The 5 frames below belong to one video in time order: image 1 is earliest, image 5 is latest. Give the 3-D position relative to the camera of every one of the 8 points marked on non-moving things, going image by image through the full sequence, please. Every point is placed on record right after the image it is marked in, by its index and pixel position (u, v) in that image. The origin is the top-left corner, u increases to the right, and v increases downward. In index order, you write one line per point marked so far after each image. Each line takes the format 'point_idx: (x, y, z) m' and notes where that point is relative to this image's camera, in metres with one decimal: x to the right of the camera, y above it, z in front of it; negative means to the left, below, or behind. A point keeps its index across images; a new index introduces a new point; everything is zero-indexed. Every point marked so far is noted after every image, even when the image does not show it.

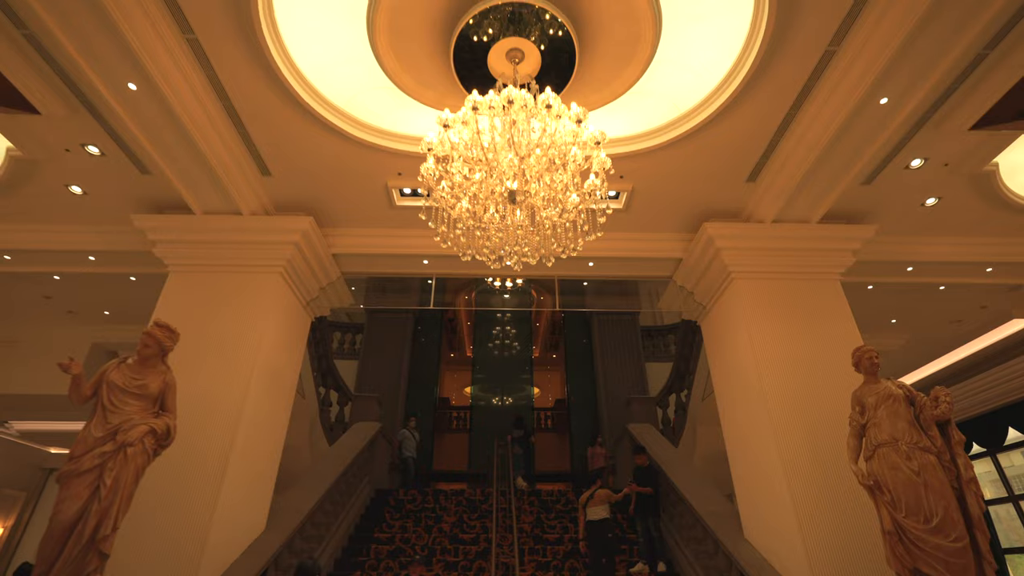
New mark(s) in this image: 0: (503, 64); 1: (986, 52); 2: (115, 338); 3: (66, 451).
0: (-0.1, +1.7, +3.9) m
1: (+3.7, +1.9, +3.9) m
2: (-6.4, -0.8, +8.2) m
3: (-10.1, -3.6, +11.5) m
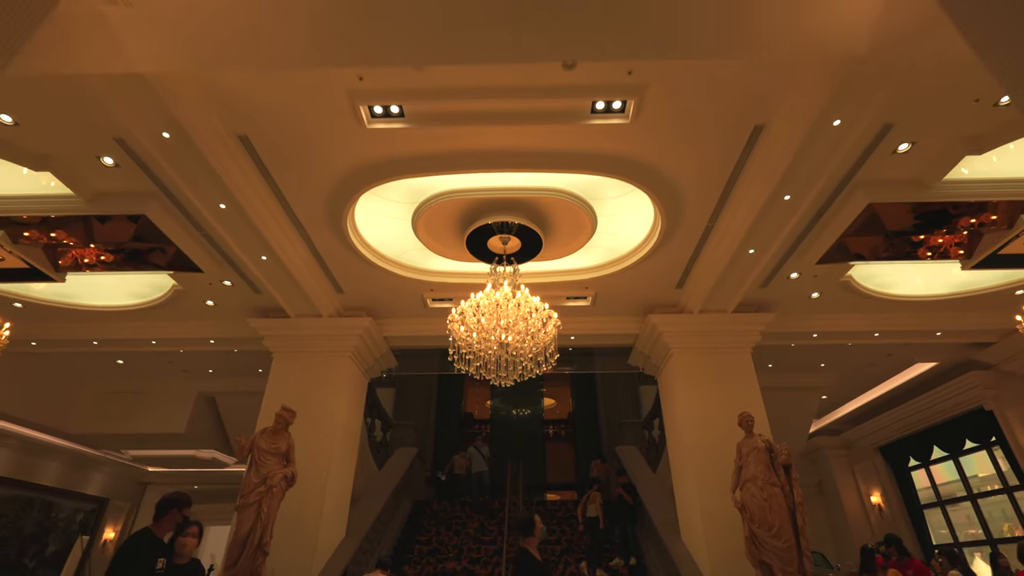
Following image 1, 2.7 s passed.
0: (-0.2, +0.5, +6.2) m
1: (+3.6, +0.8, +6.1) m
2: (-6.3, -2.1, +10.8) m
3: (-9.8, -5.0, +14.3) m
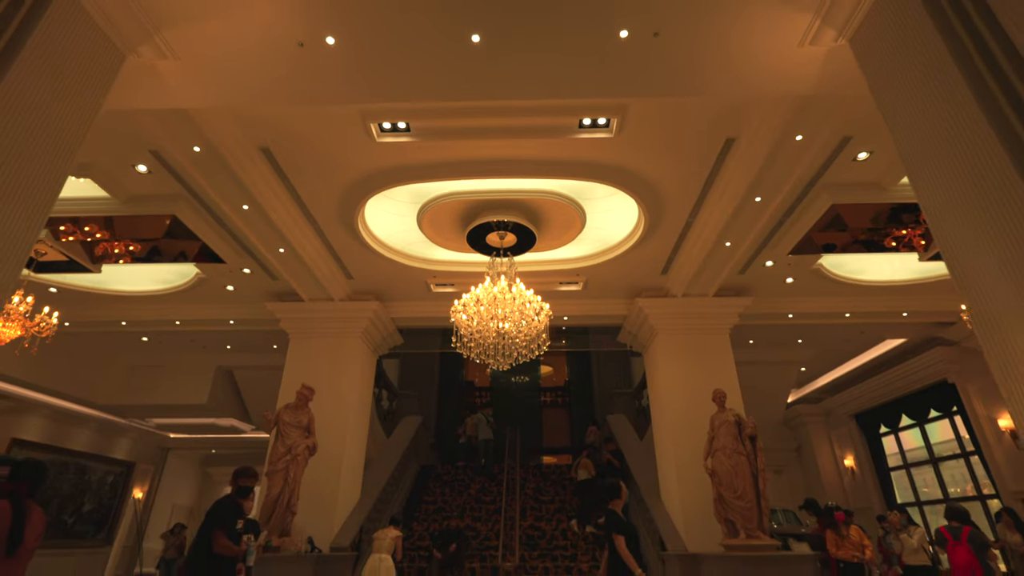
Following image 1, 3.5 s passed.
0: (-0.2, +0.7, +6.8) m
1: (+3.5, +0.9, +6.7) m
2: (-6.3, -1.7, +11.5) m
3: (-9.8, -4.4, +15.2) m
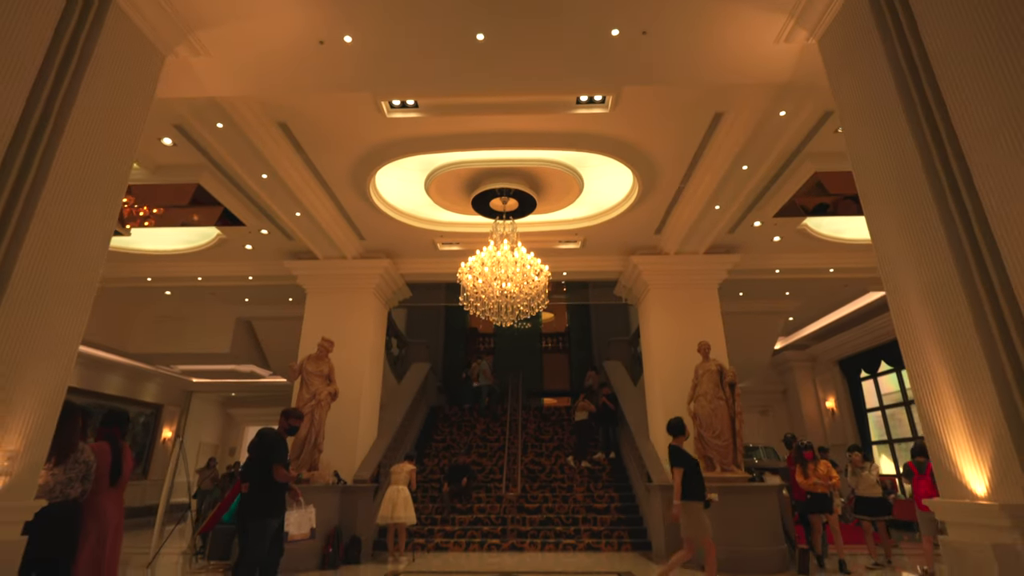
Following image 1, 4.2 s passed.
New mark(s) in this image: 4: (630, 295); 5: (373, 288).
0: (-0.2, +1.2, +7.3) m
1: (+3.6, +1.4, +7.1) m
2: (-6.3, -0.6, +12.3) m
3: (-9.7, -2.9, +16.2) m
4: (+2.4, -0.1, +10.2) m
5: (-2.6, 0.0, +9.5) m
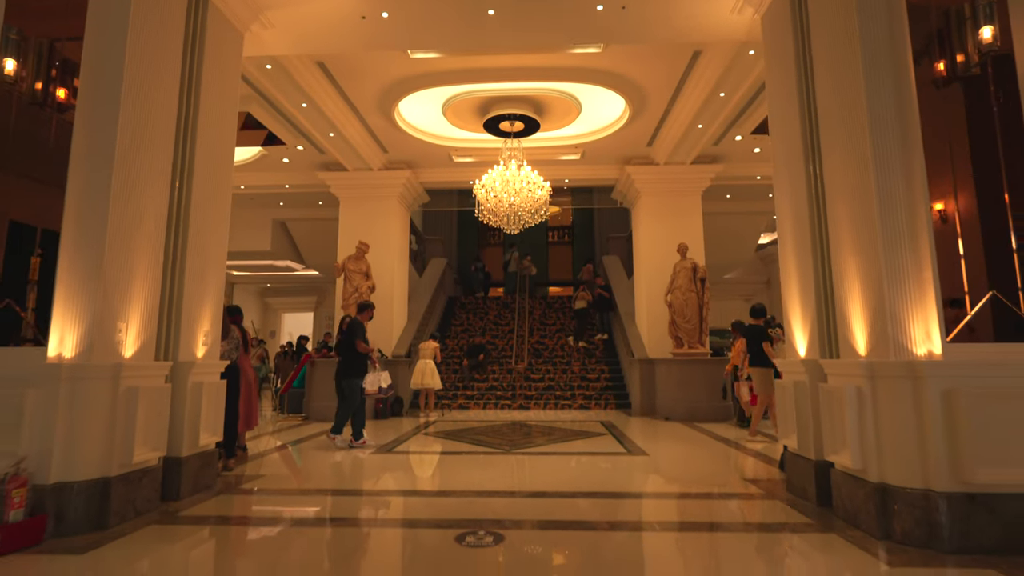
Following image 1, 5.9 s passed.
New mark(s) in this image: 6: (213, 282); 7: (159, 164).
0: (-0.1, +2.7, +8.3) m
1: (+3.7, +2.8, +8.0) m
2: (-6.1, +1.9, +13.7) m
3: (-9.5, +0.6, +18.1) m
4: (+2.5, +2.0, +11.4) m
5: (-2.4, +2.0, +10.8) m
6: (-2.7, +0.1, +4.5) m
7: (-2.7, +1.0, +3.9) m
